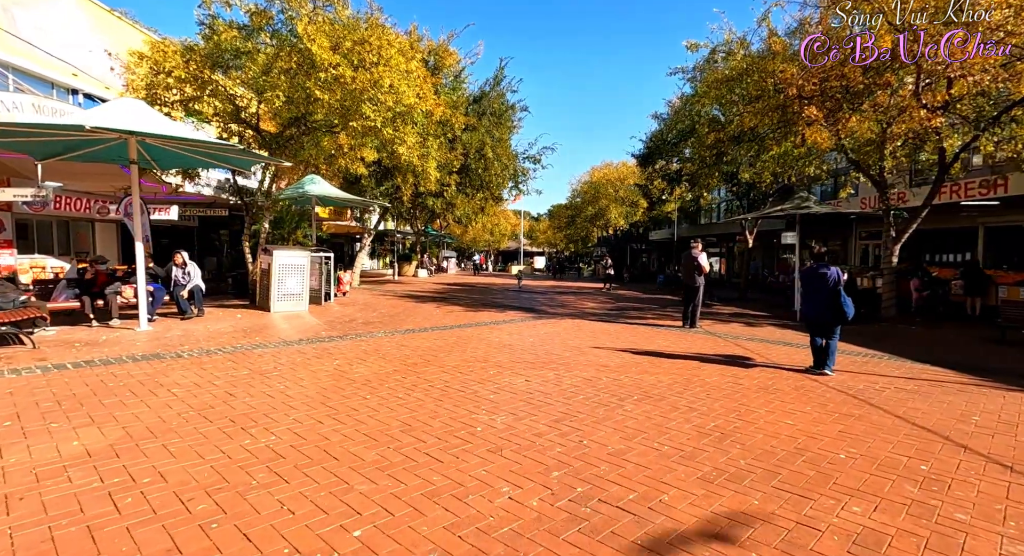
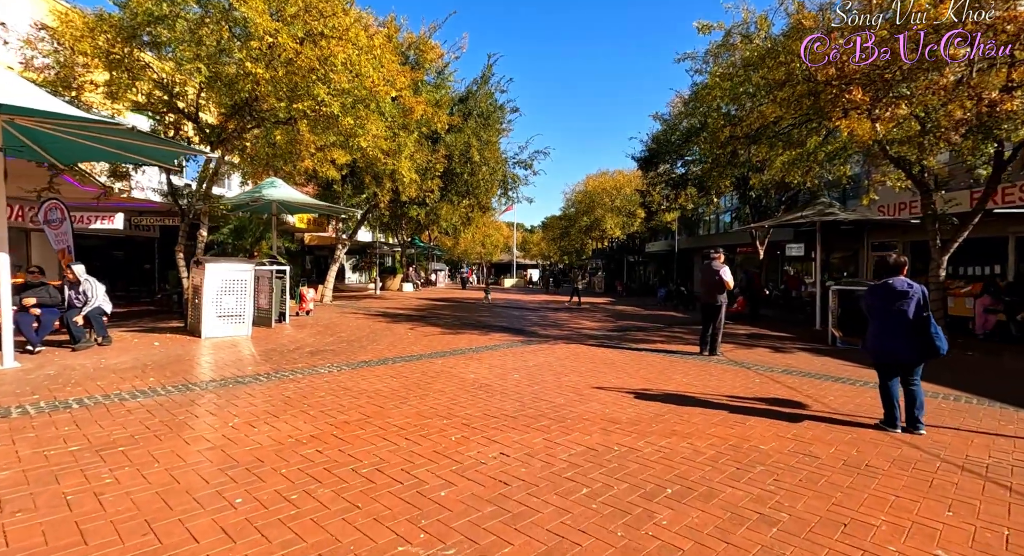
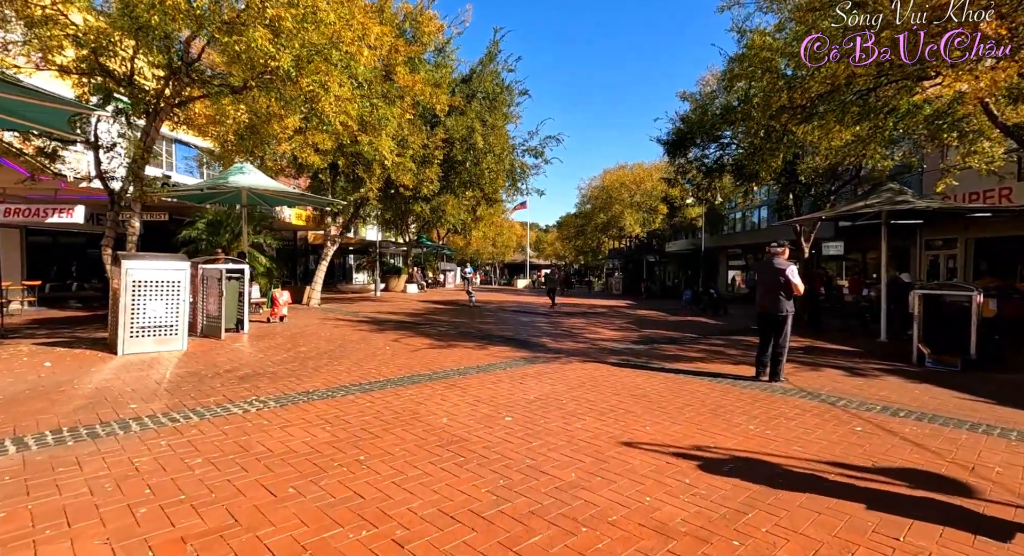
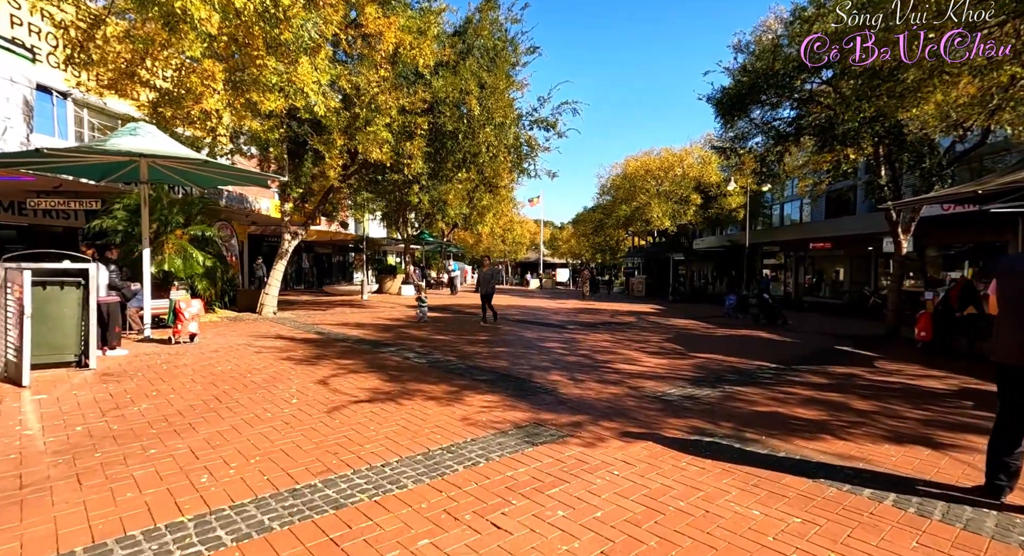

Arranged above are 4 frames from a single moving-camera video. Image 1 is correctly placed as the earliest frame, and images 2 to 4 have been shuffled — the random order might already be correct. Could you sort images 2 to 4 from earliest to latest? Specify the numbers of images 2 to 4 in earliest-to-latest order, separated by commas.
2, 3, 4
